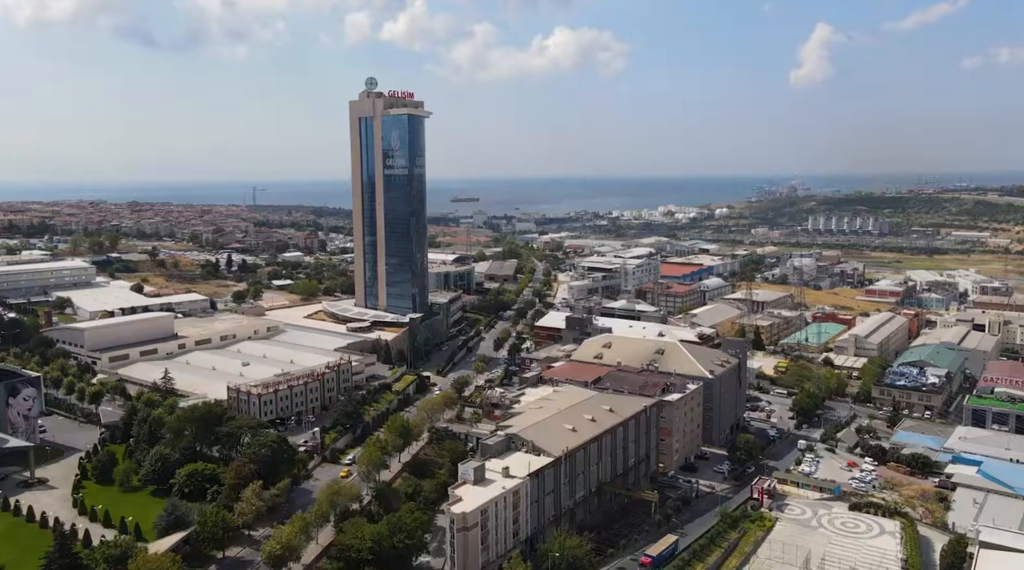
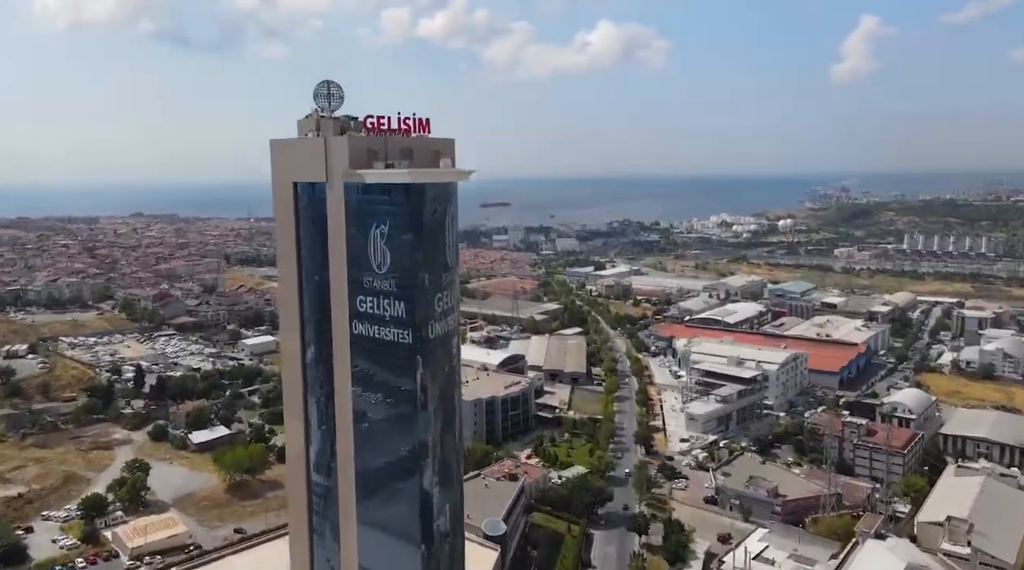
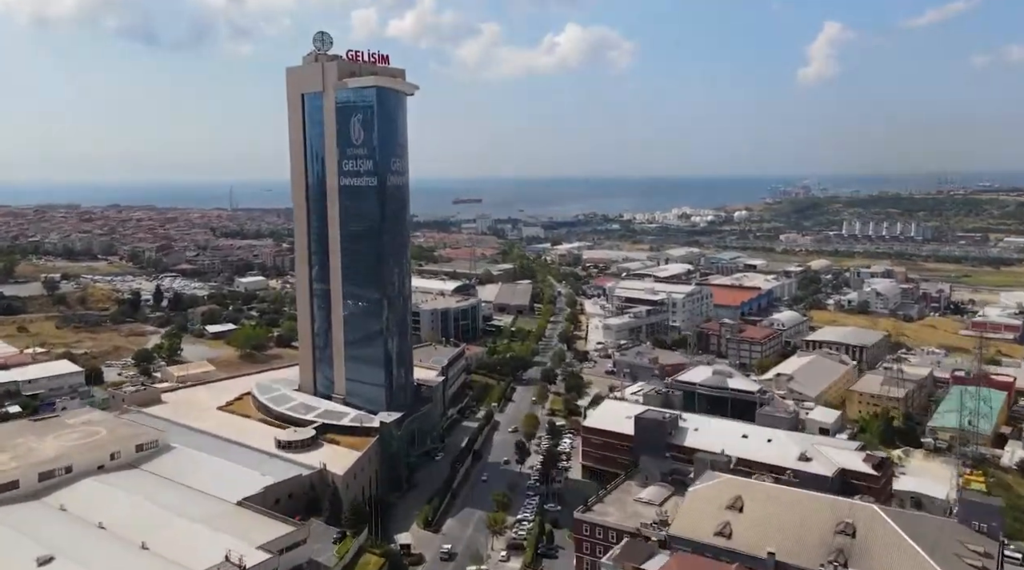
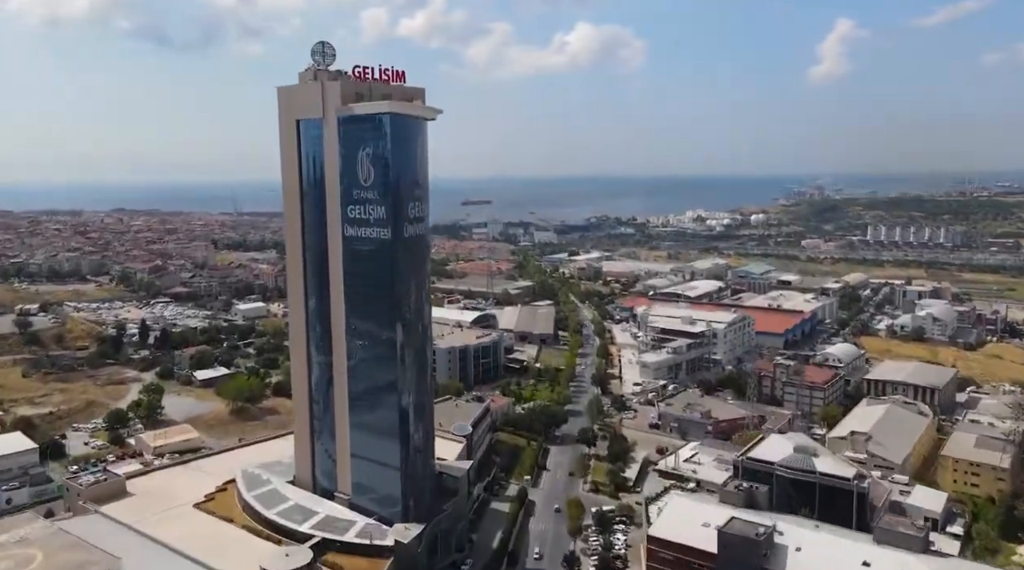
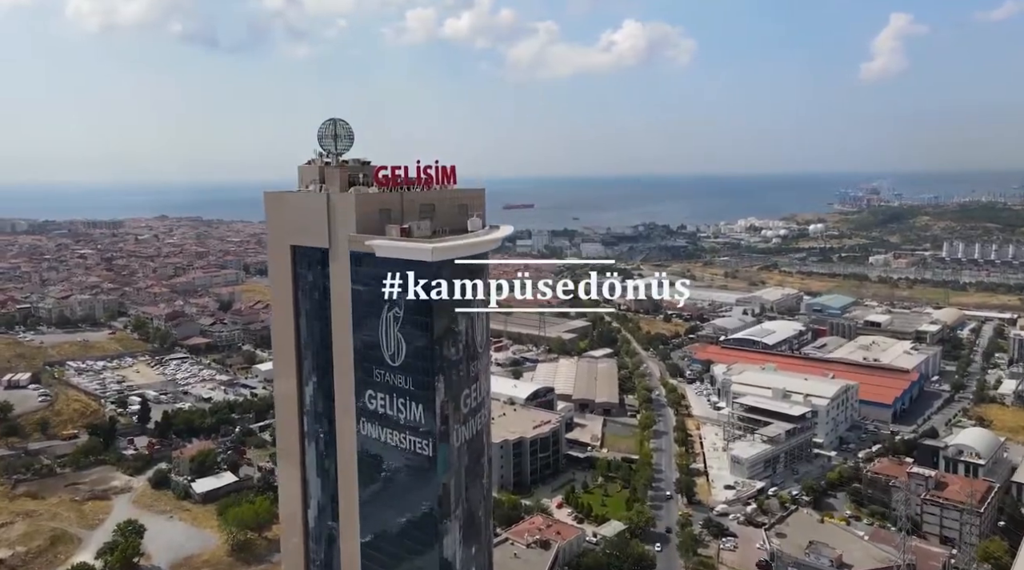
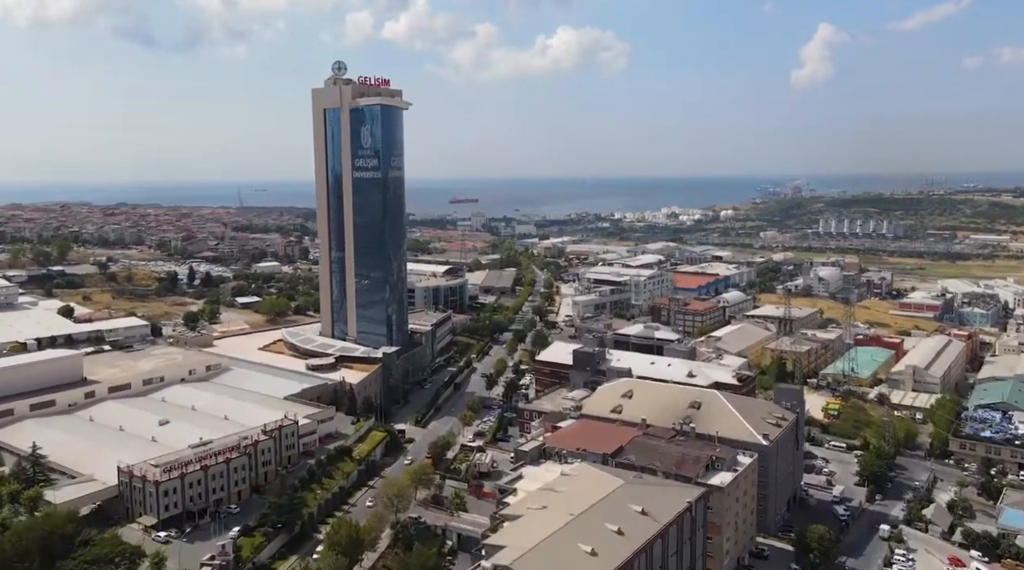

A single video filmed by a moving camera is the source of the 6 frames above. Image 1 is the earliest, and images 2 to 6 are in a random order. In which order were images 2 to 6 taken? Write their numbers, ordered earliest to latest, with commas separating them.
6, 3, 4, 2, 5
